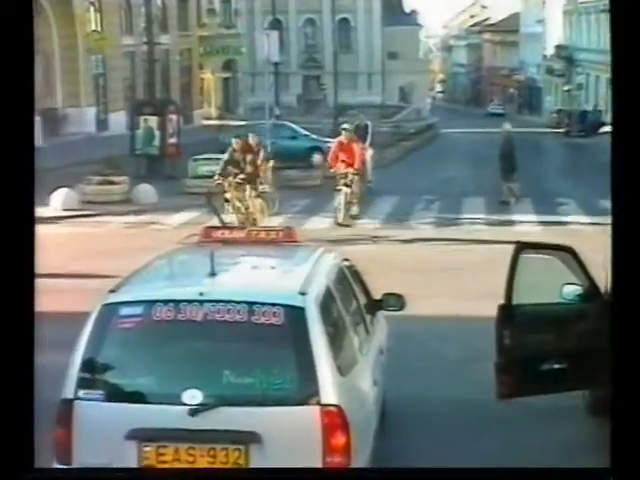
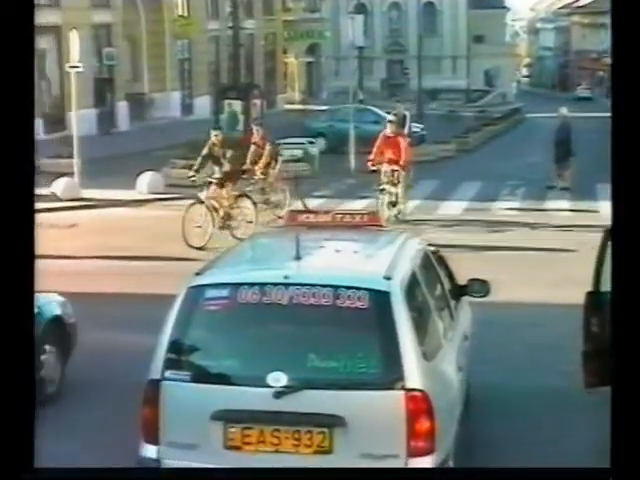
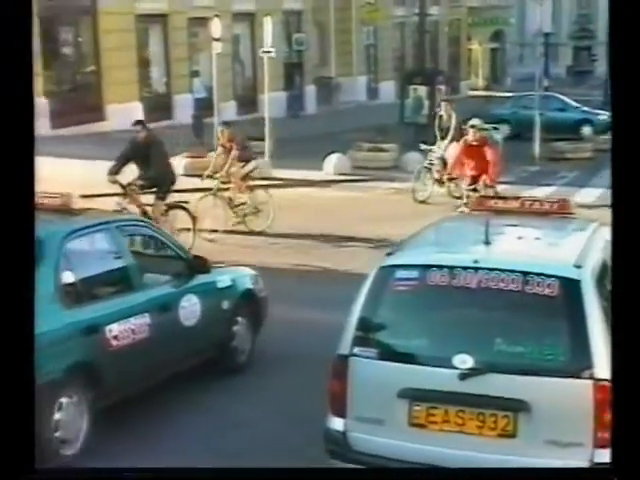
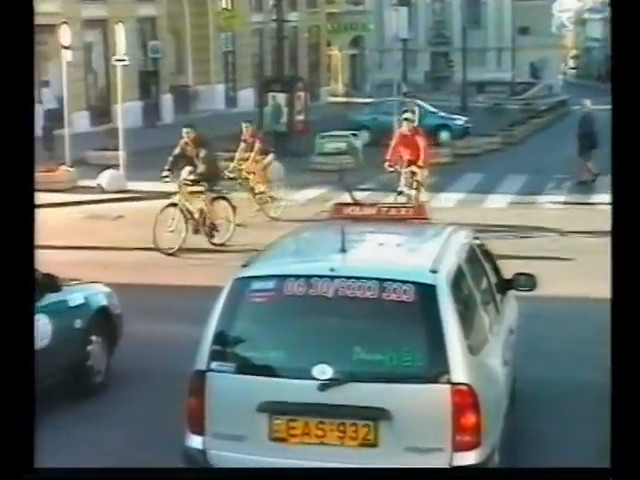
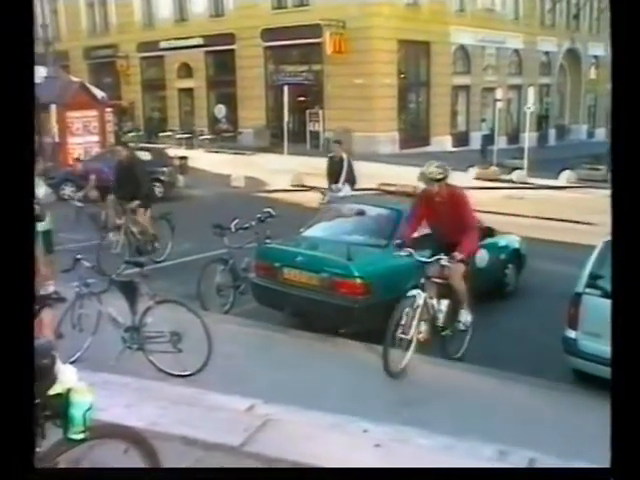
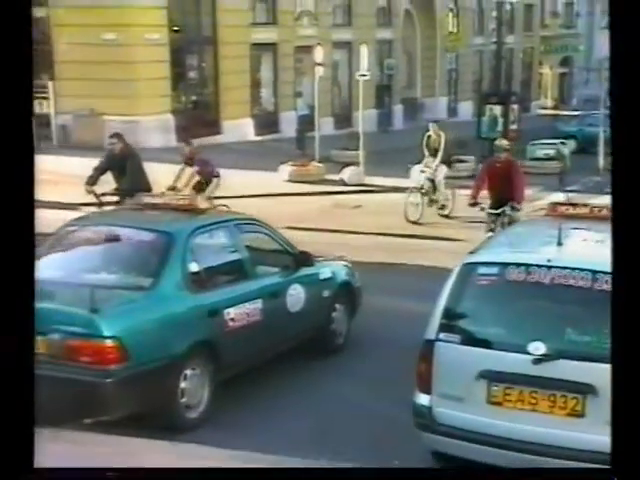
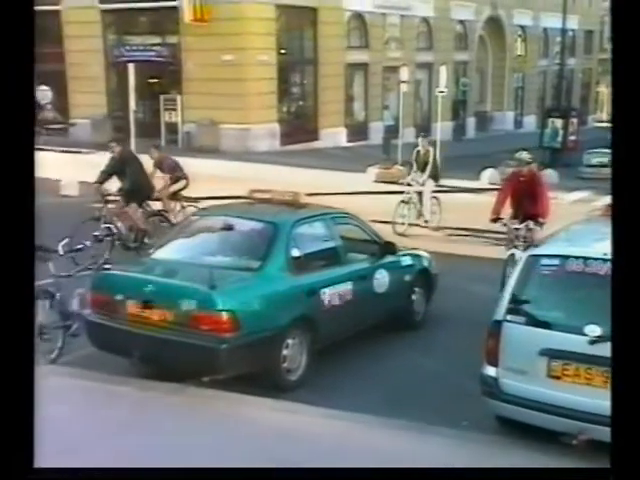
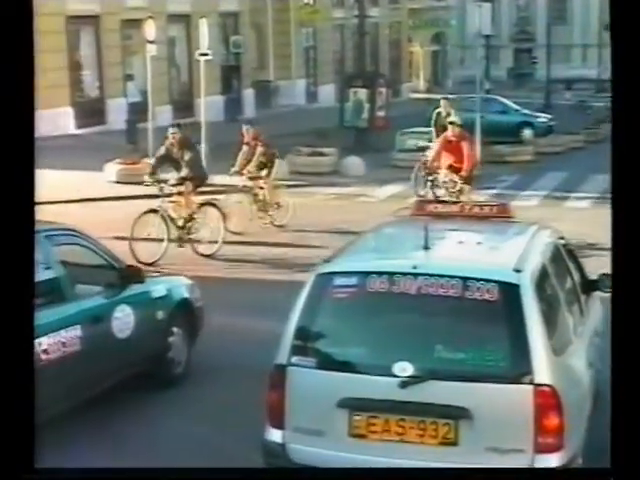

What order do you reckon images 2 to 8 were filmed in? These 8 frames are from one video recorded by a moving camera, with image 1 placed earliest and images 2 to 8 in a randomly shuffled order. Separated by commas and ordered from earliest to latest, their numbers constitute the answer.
2, 4, 8, 3, 6, 7, 5
